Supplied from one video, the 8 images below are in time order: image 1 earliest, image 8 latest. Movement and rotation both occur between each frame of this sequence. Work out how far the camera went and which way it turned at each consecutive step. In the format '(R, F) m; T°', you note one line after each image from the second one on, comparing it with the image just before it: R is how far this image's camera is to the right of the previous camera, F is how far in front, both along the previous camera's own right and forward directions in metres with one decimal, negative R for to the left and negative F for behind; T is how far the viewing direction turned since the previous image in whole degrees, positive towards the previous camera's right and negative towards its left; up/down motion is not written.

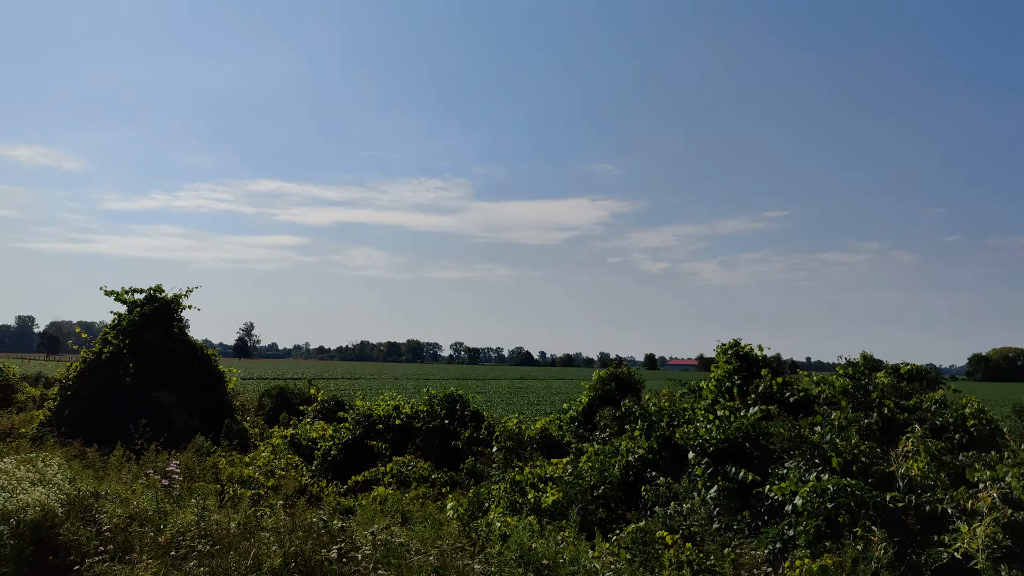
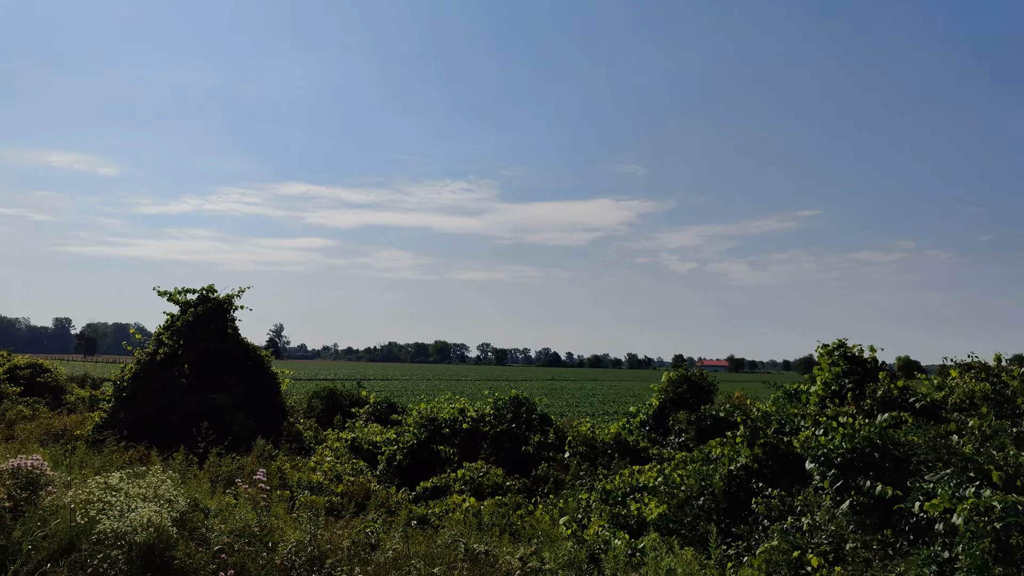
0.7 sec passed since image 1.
(-0.8, +0.5) m; -2°
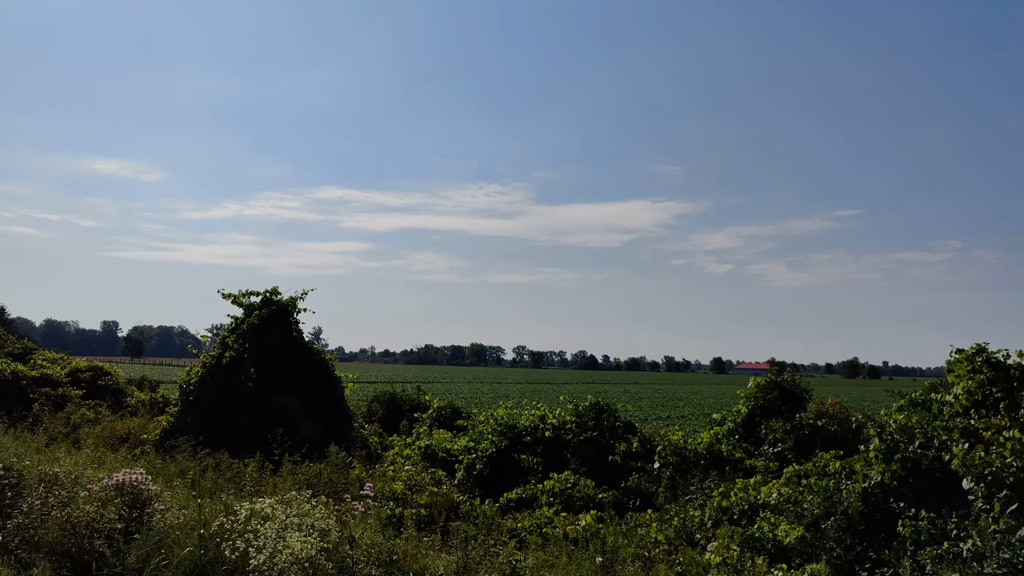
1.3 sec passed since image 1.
(-0.8, +0.6) m; -3°
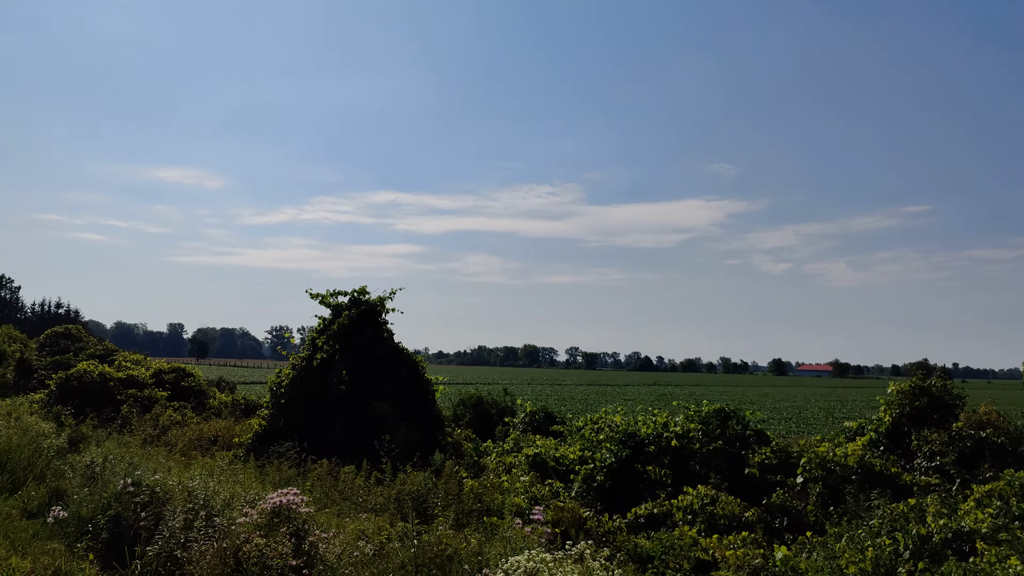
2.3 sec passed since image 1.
(-1.0, +0.8) m; -4°
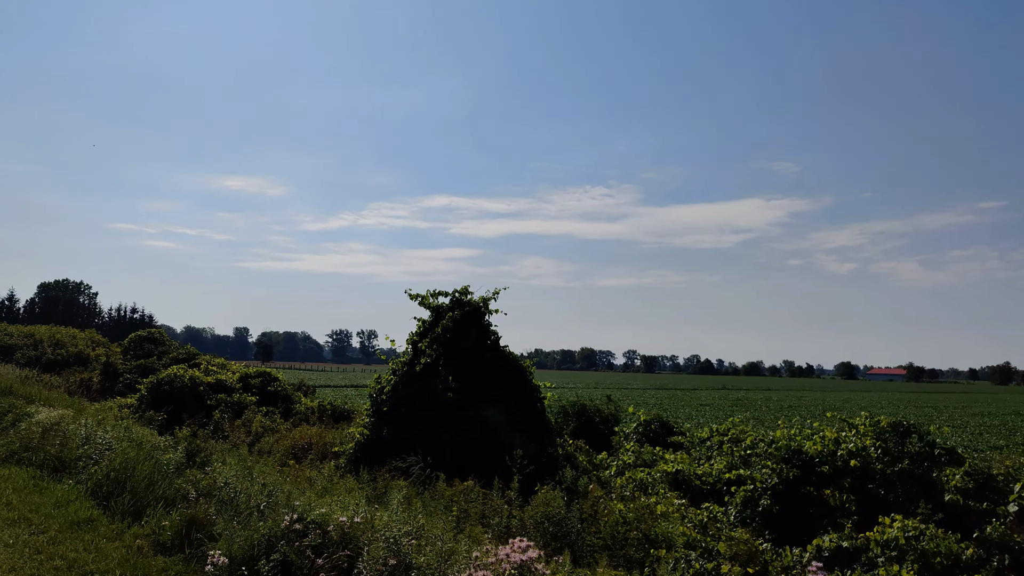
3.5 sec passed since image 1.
(-1.2, +1.1) m; -4°
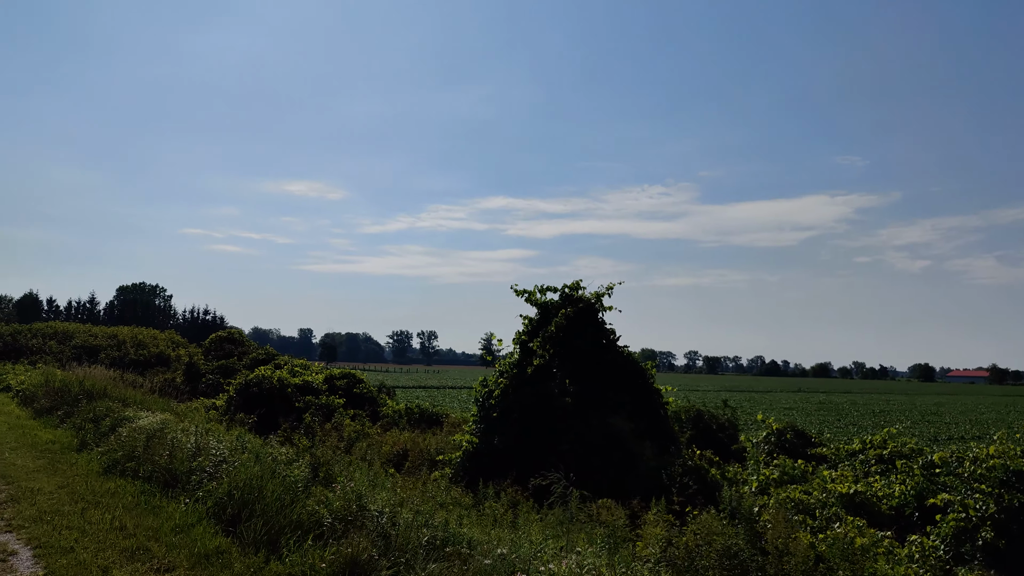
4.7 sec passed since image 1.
(-1.1, +1.2) m; -5°
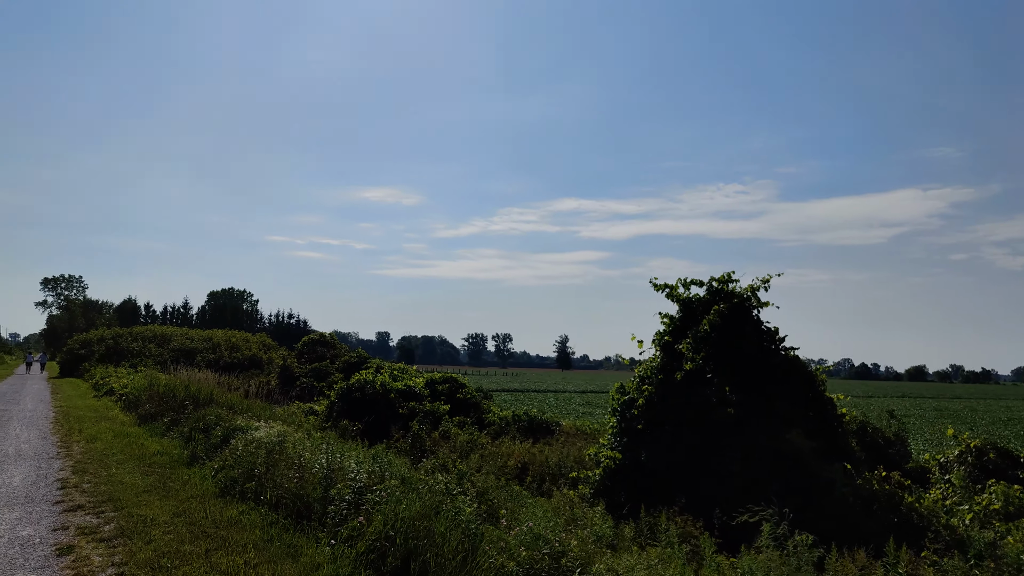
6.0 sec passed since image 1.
(-1.1, +1.5) m; -6°
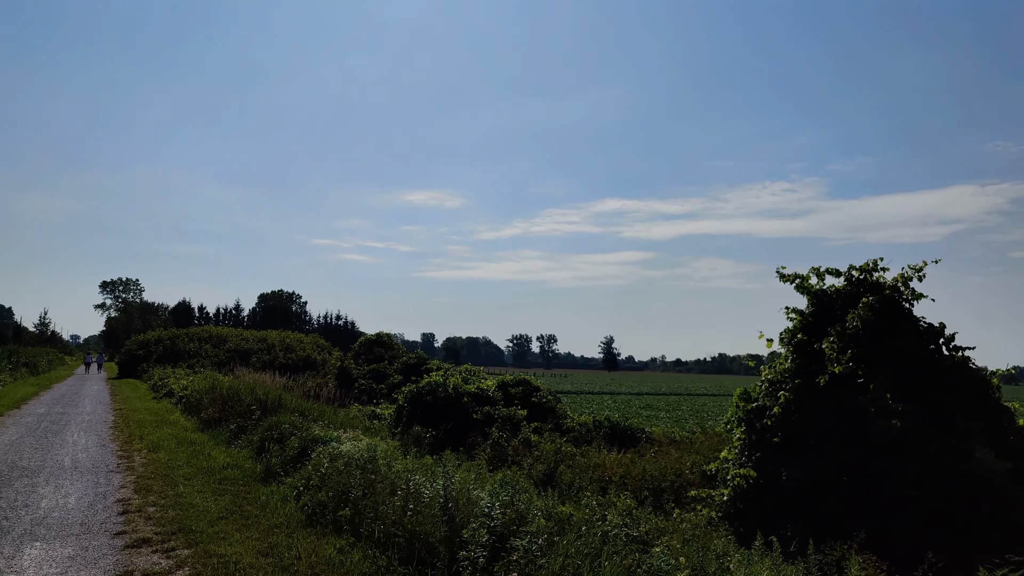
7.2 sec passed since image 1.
(-0.9, +1.5) m; -3°
